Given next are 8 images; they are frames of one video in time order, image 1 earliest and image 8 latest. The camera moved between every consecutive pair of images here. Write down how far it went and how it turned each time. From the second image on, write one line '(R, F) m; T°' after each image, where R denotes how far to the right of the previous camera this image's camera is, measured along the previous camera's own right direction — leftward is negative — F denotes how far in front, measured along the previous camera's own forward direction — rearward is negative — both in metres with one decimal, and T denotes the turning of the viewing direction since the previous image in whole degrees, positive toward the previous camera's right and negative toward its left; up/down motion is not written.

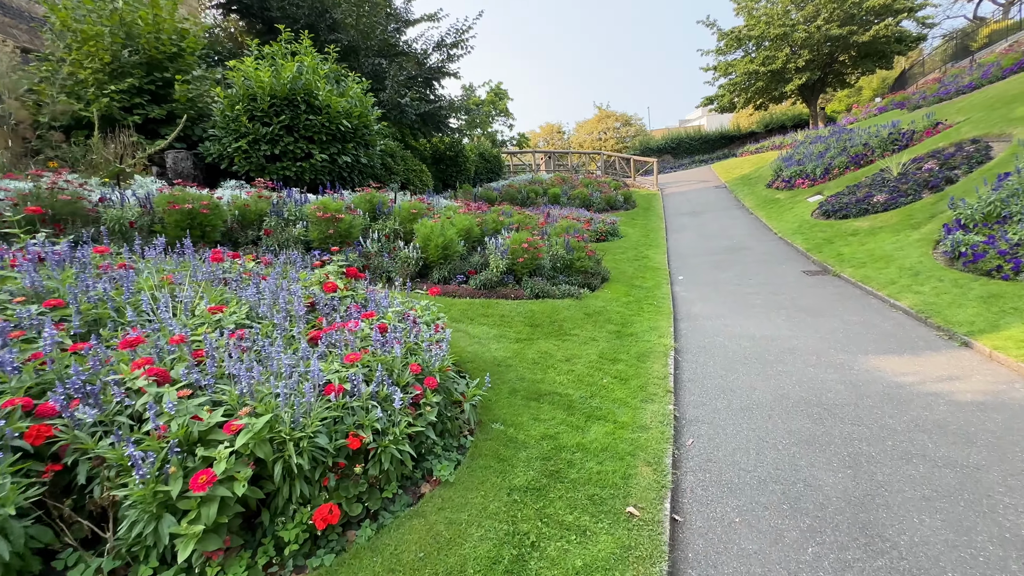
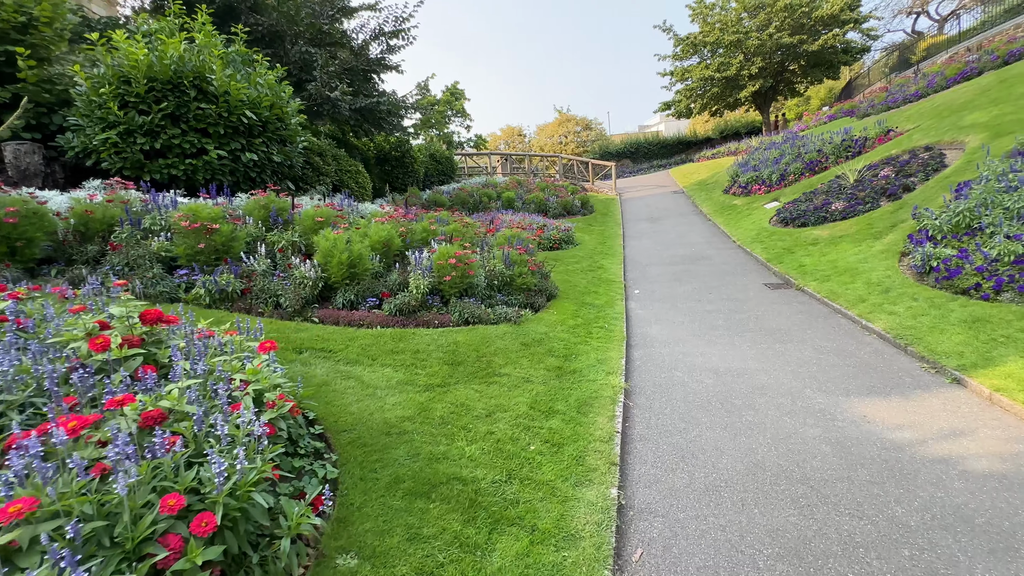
(+0.5, +0.9) m; +4°
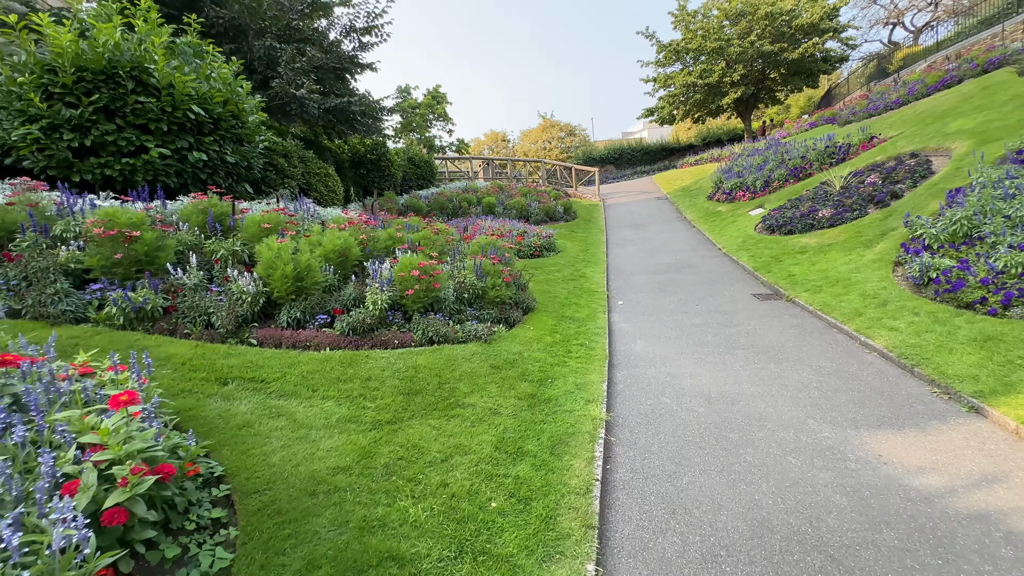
(+0.2, +0.5) m; +2°
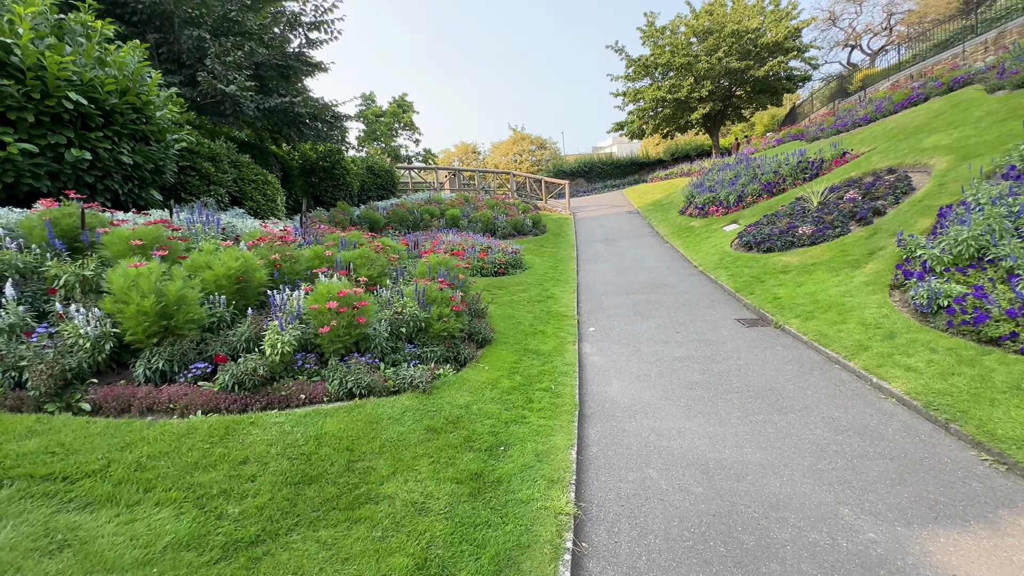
(+0.2, +0.9) m; +4°
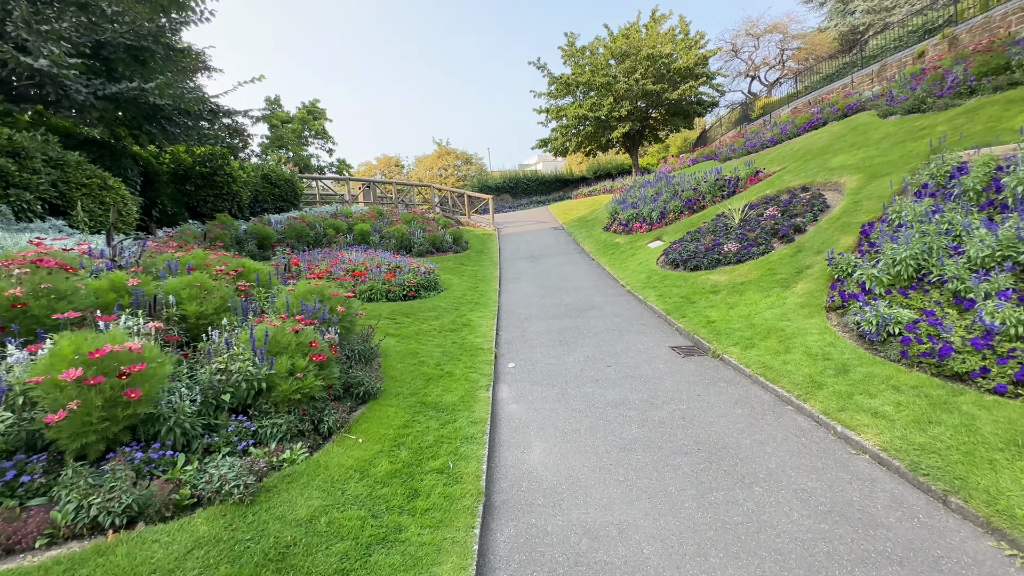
(+0.3, +1.1) m; +9°
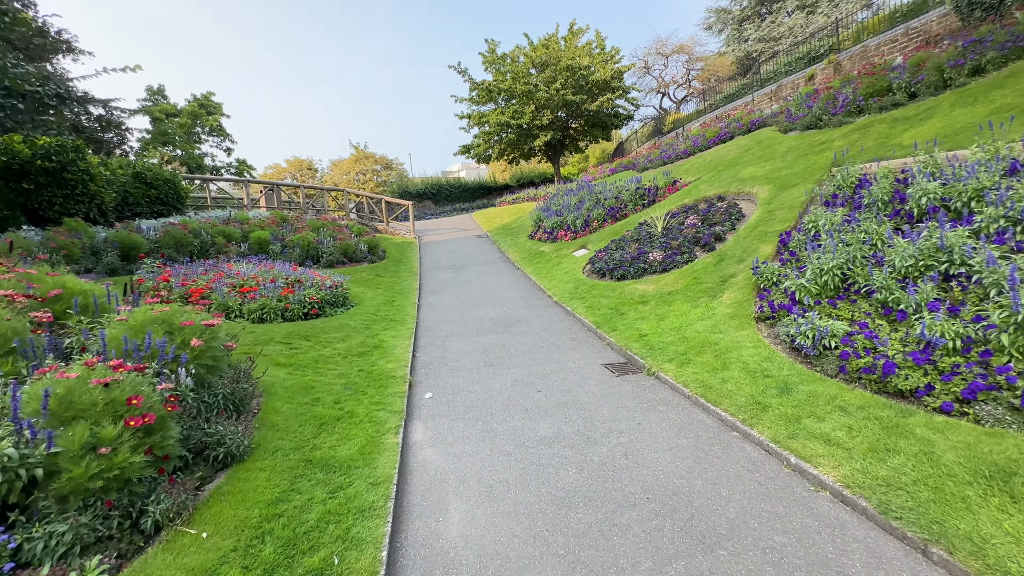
(+0.1, +0.7) m; +9°
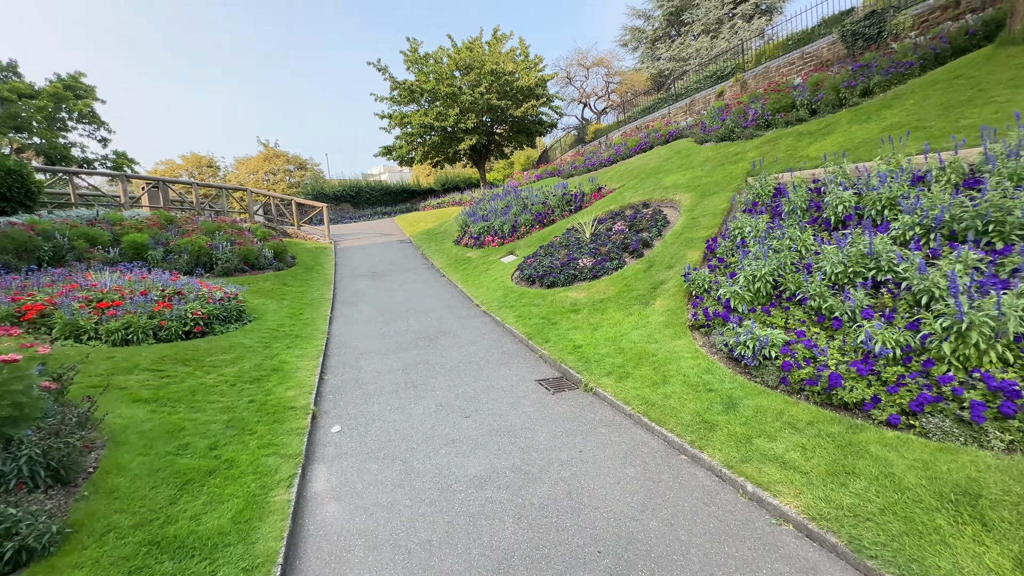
(0.0, +0.6) m; +9°
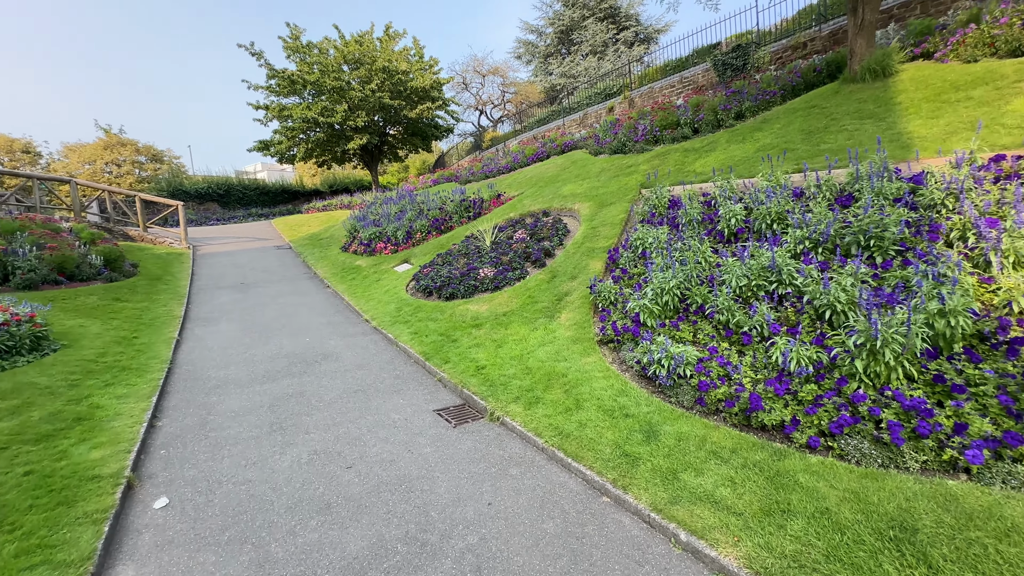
(0.0, +0.6) m; +13°
